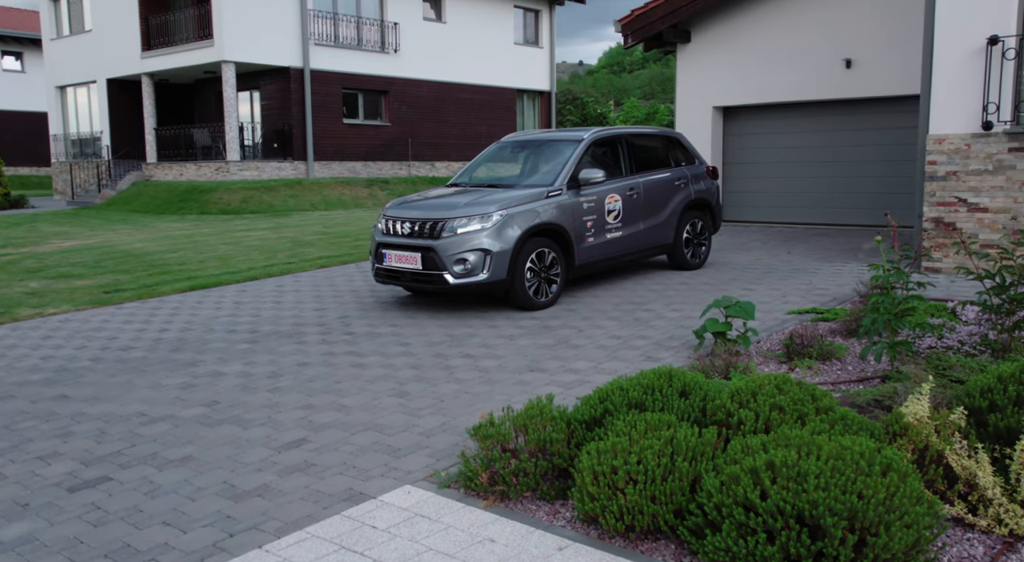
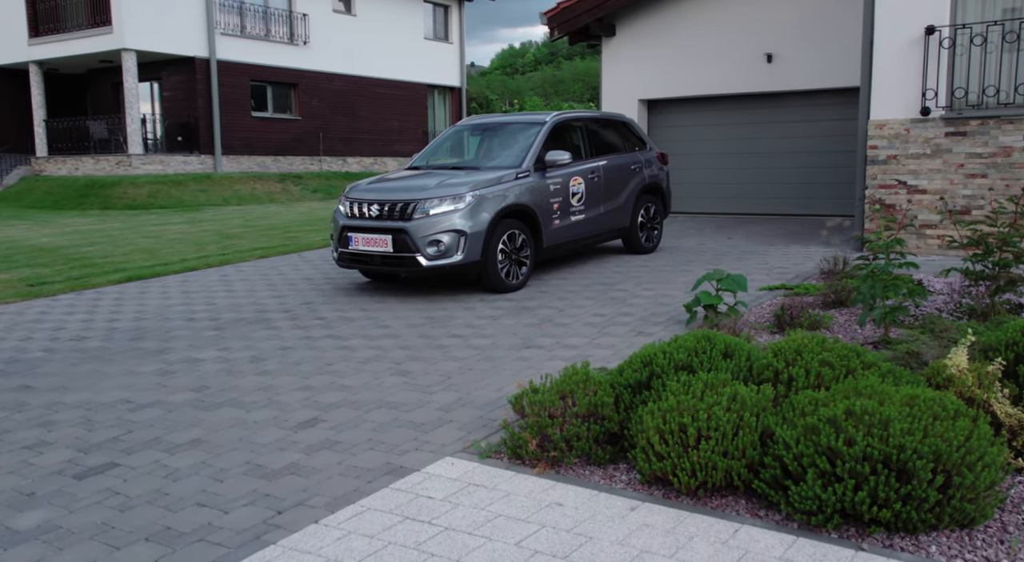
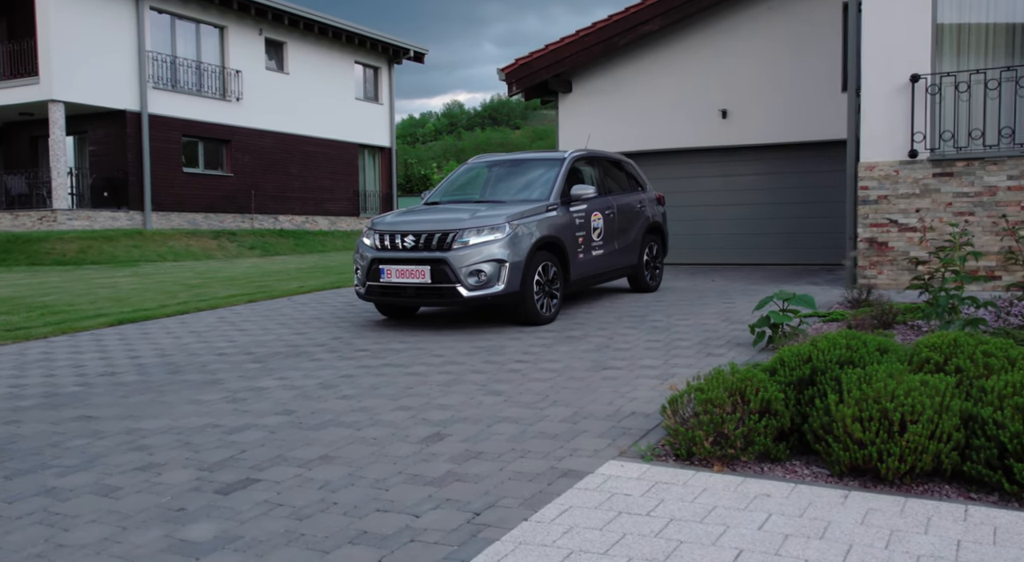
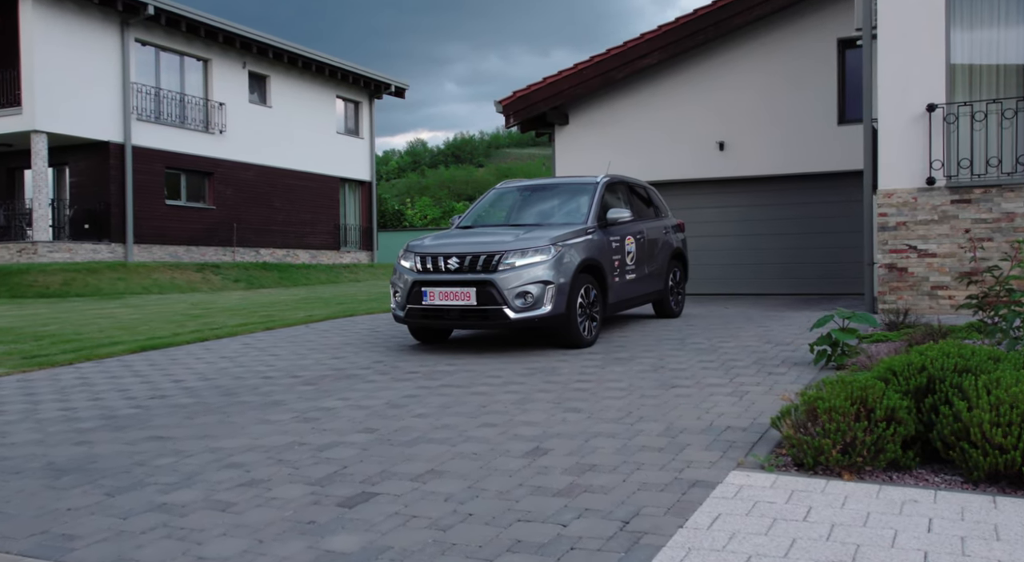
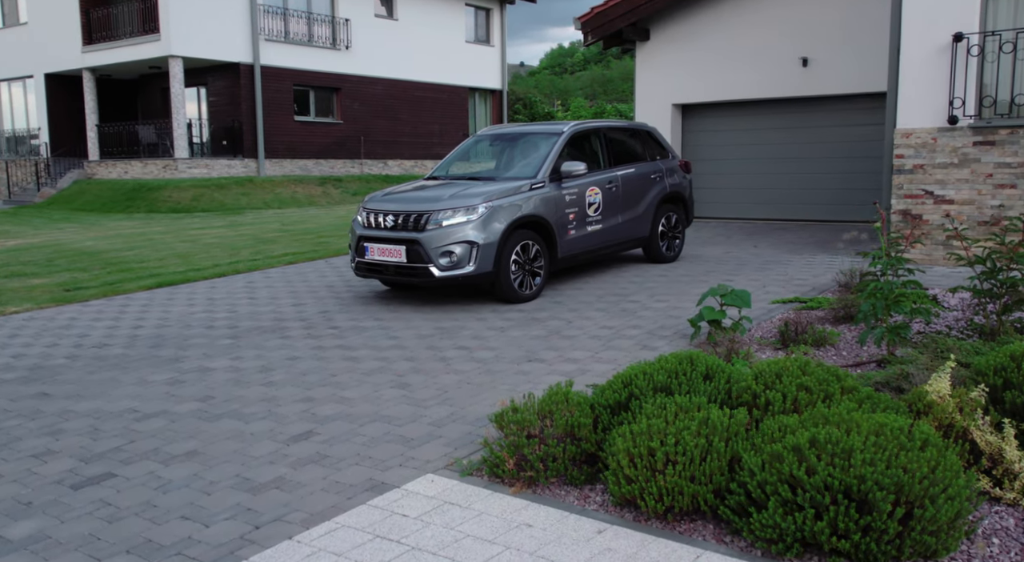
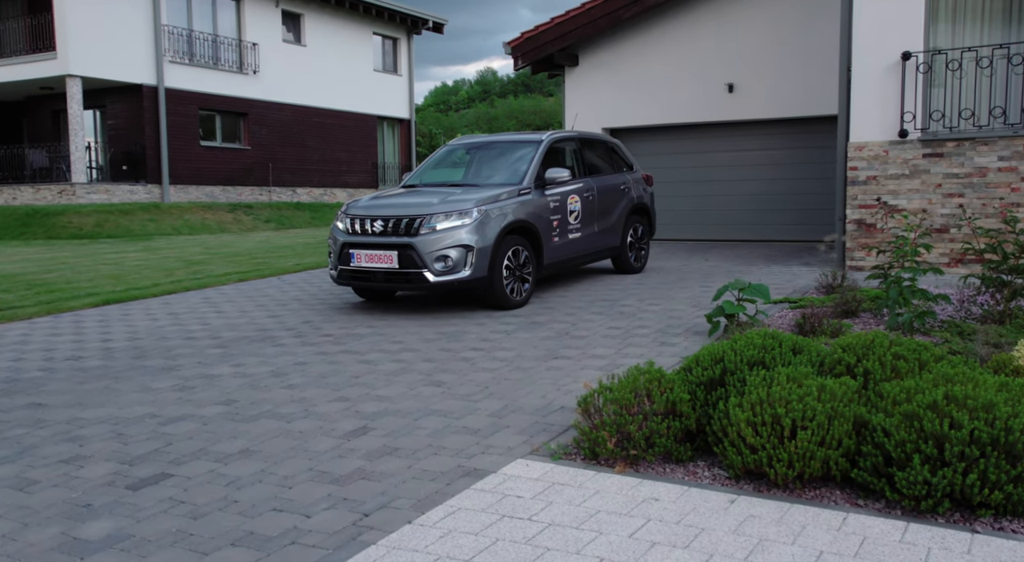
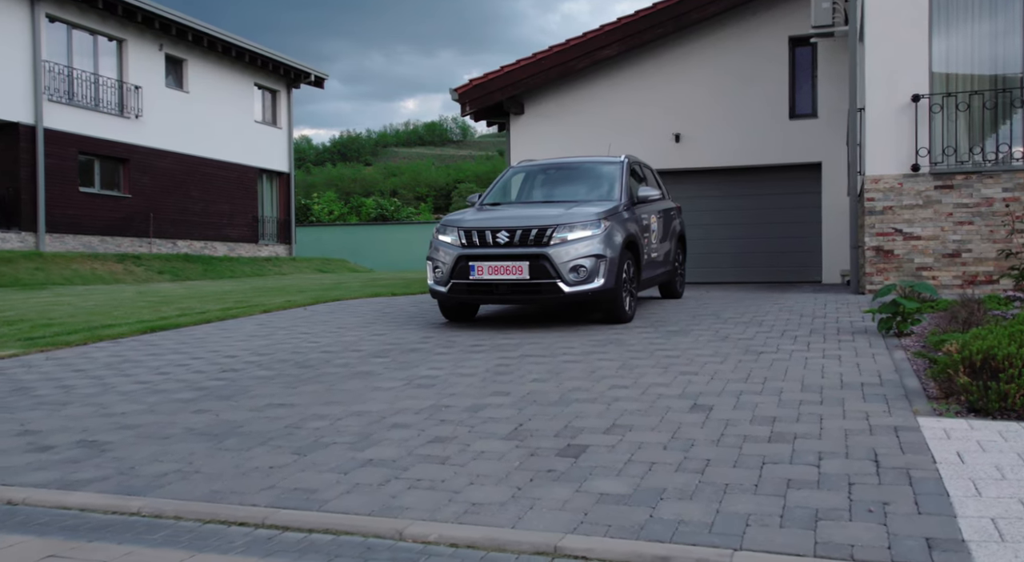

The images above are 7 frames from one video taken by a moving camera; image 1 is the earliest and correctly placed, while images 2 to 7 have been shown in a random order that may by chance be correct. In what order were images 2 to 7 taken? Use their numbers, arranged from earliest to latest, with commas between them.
5, 2, 6, 3, 4, 7
